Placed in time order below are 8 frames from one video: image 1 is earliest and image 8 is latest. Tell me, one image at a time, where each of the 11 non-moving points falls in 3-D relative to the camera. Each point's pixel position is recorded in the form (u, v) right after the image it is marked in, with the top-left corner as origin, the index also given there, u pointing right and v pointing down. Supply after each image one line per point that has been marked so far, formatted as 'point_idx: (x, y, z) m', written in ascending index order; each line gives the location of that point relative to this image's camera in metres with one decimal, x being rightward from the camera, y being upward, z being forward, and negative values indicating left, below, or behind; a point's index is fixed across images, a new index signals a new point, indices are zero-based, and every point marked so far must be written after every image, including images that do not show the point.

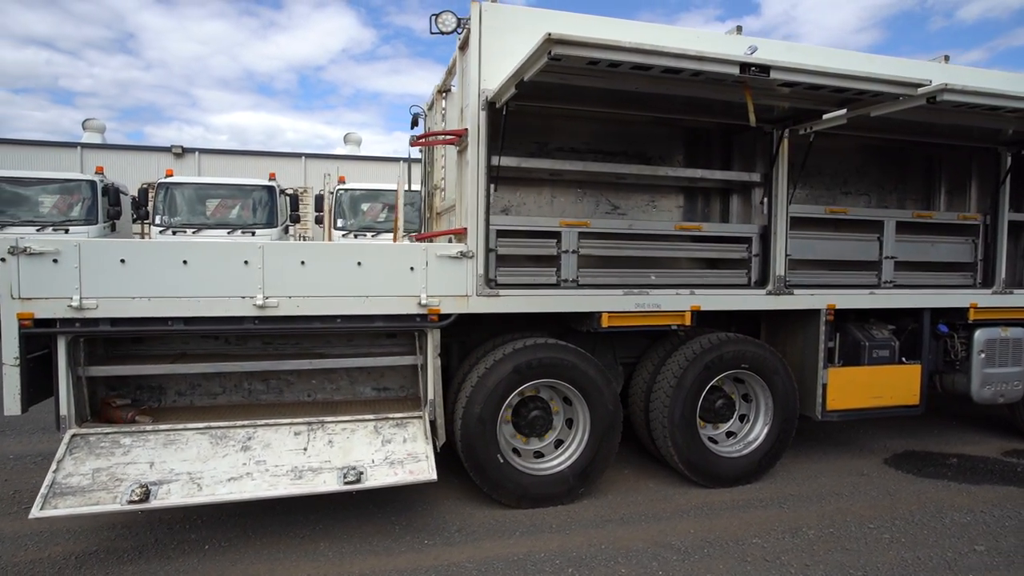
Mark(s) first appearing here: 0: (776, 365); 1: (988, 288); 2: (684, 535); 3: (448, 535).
0: (+2.1, -0.6, +4.6) m
1: (+4.3, 0.0, +5.2) m
2: (+1.1, -1.6, +3.7) m
3: (-0.4, -1.6, +3.7) m
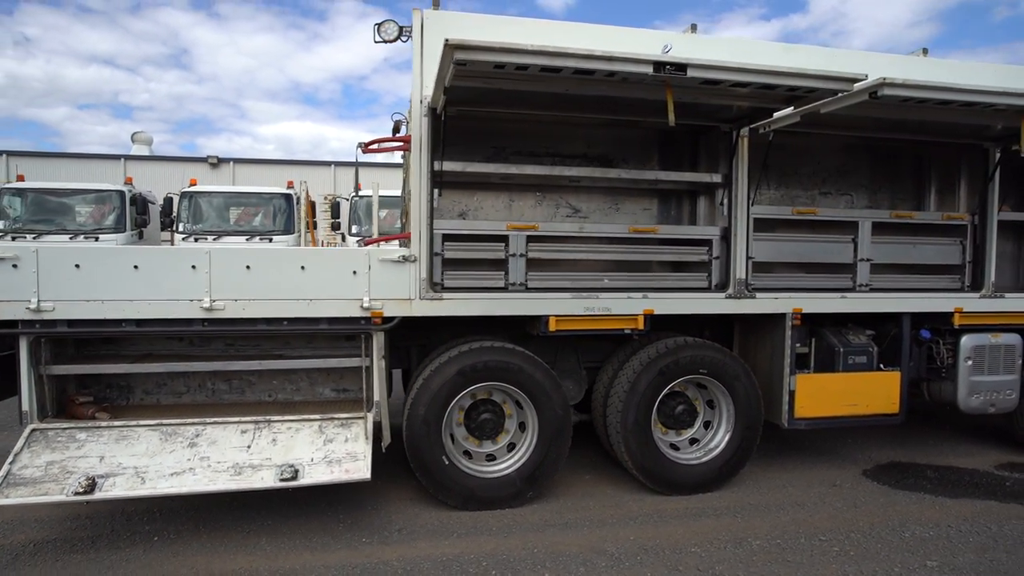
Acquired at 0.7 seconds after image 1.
0: (+1.7, -0.6, +4.5) m
1: (+4.0, 0.0, +5.0) m
2: (+0.7, -1.6, +3.7) m
3: (-0.8, -1.6, +3.8) m
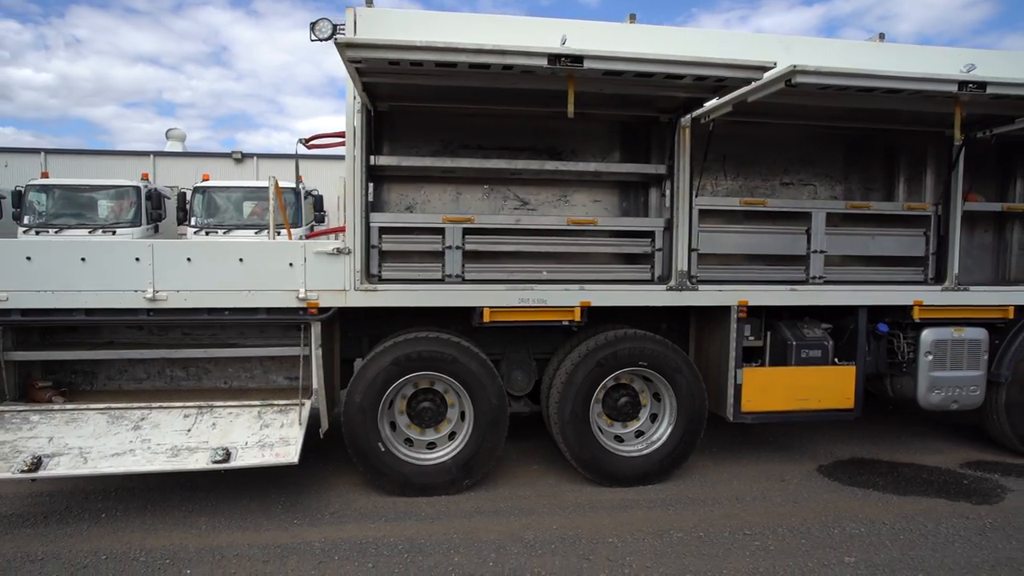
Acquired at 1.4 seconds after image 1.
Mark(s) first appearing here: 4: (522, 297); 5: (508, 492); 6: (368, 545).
0: (+1.3, -0.6, +4.4) m
1: (+3.6, 0.0, +4.8) m
2: (+0.2, -1.6, +3.8) m
3: (-1.3, -1.6, +3.9) m
4: (+0.1, -0.1, +4.3) m
5: (0.0, -1.5, +4.4) m
6: (-0.9, -1.6, +3.6) m
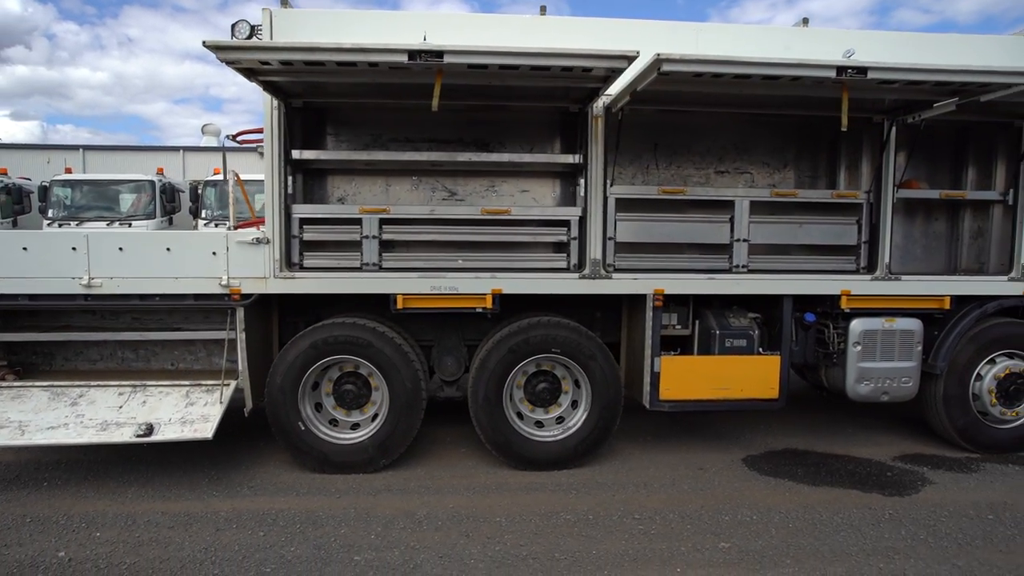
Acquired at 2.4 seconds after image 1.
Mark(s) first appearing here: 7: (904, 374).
0: (+0.6, -0.5, +4.5) m
1: (+2.9, +0.1, +4.7) m
2: (-0.5, -1.5, +3.9) m
3: (-2.0, -1.5, +4.2) m
4: (-0.6, 0.0, +4.4) m
5: (-0.7, -1.4, +4.5) m
6: (-1.6, -1.5, +3.8) m
7: (+3.2, -0.7, +4.7) m
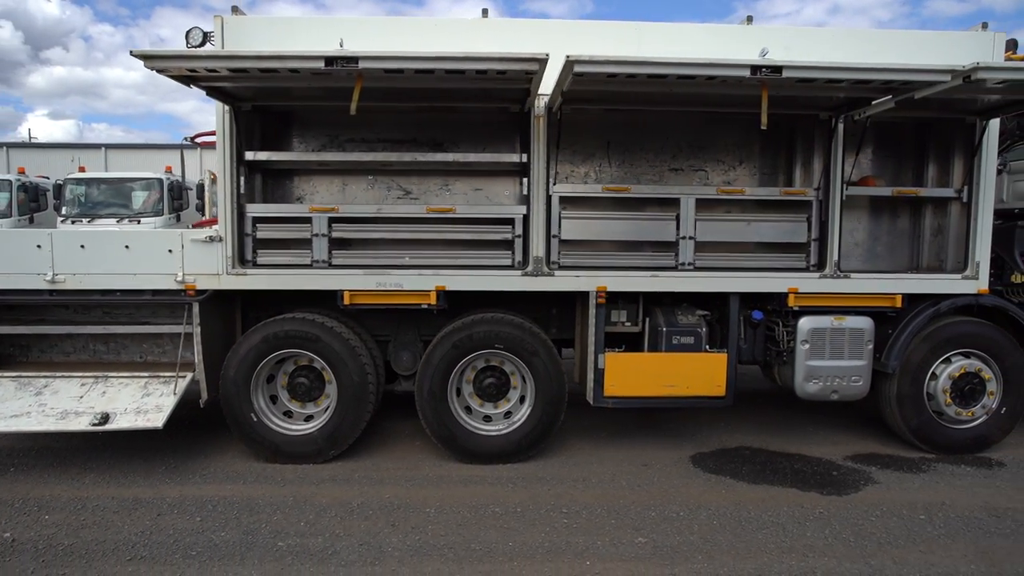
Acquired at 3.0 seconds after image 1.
0: (+0.2, -0.5, +4.6) m
1: (+2.5, +0.1, +4.7) m
2: (-1.0, -1.5, +4.0) m
3: (-2.4, -1.4, +4.4) m
4: (-1.0, +0.1, +4.5) m
5: (-1.1, -1.4, +4.7) m
6: (-2.1, -1.5, +4.0) m
7: (+2.8, -0.7, +4.7) m
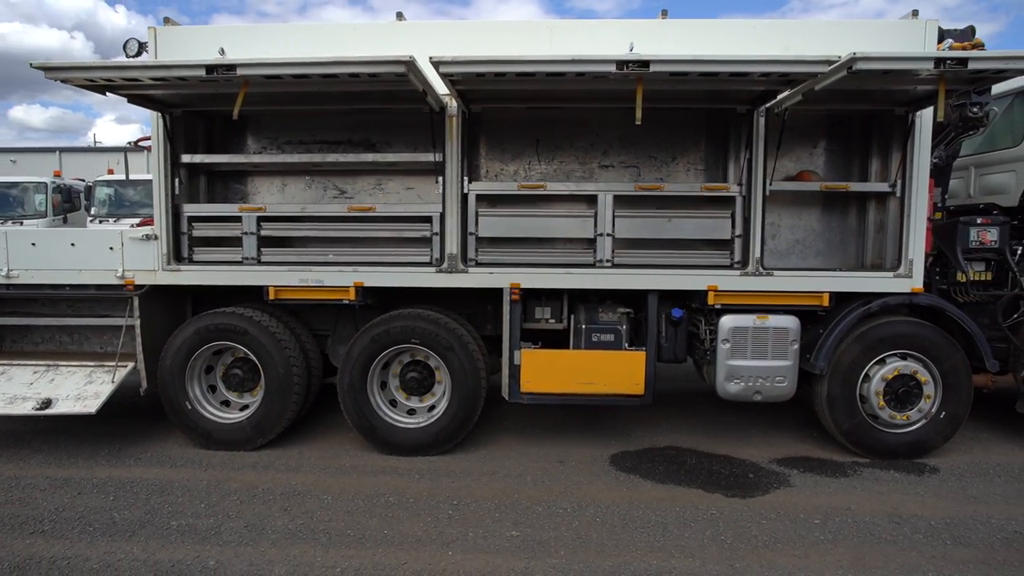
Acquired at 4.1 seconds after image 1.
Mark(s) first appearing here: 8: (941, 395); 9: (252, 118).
0: (-0.5, -0.4, +4.7) m
1: (+1.8, +0.2, +4.6) m
2: (-1.7, -1.4, +4.2) m
3: (-3.1, -1.4, +4.7) m
4: (-1.7, +0.1, +4.7) m
5: (-1.8, -1.4, +4.9) m
6: (-2.8, -1.4, +4.2) m
7: (+2.1, -0.7, +4.6) m
8: (+3.4, -0.9, +4.6) m
9: (-2.4, +1.6, +5.3) m
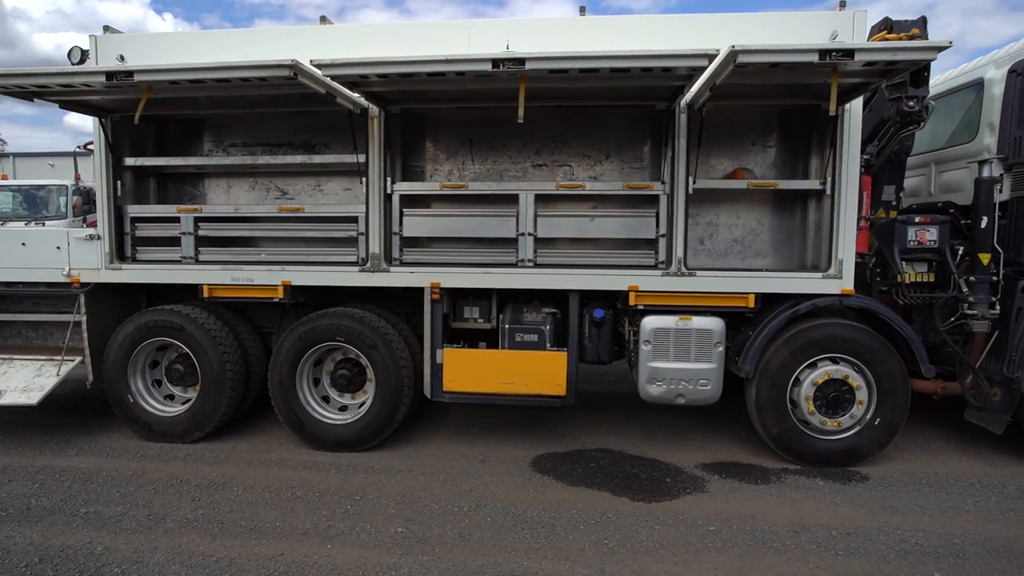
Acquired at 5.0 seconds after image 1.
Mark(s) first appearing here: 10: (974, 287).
0: (-1.1, -0.4, +4.7) m
1: (+1.2, +0.1, +4.5) m
2: (-2.4, -1.4, +4.4) m
3: (-3.8, -1.4, +4.9) m
4: (-2.3, +0.1, +4.8) m
5: (-2.4, -1.4, +5.0) m
6: (-3.4, -1.4, +4.4) m
7: (+1.5, -0.7, +4.5) m
8: (+2.8, -0.9, +4.5) m
9: (-2.9, +1.6, +5.5) m
10: (+3.5, 0.0, +4.4) m
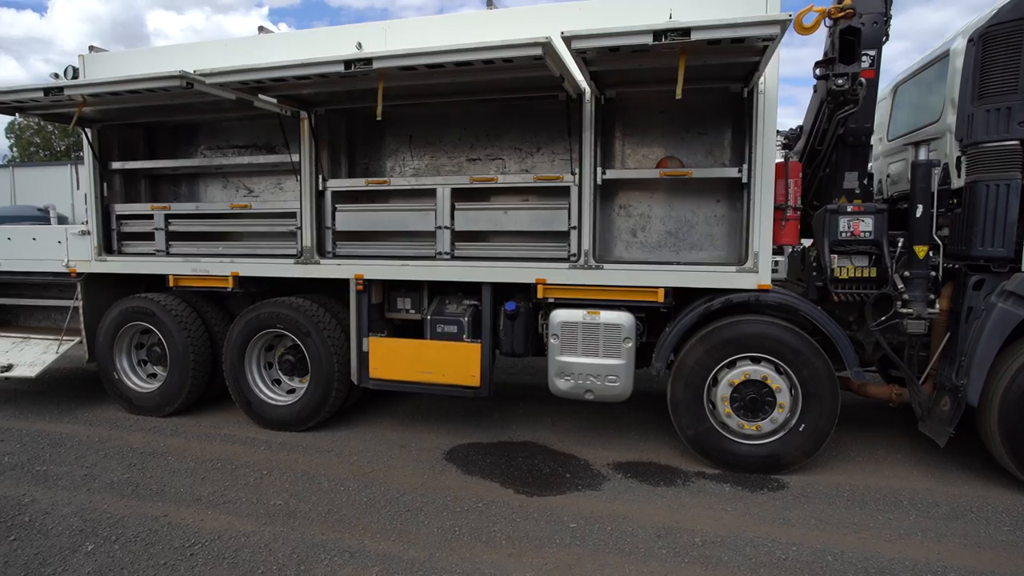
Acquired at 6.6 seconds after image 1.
0: (-1.7, -0.4, +5.0) m
1: (+0.5, +0.2, +4.5) m
2: (-3.1, -1.3, +4.9) m
3: (-4.3, -1.3, +5.6) m
4: (-2.9, +0.2, +5.3) m
5: (-3.0, -1.3, +5.5) m
6: (-4.1, -1.3, +5.1) m
7: (+0.7, -0.6, +4.4) m
8: (+2.1, -0.8, +4.1) m
9: (-3.4, +1.7, +6.0) m
10: (+2.7, 0.0, +4.0) m
